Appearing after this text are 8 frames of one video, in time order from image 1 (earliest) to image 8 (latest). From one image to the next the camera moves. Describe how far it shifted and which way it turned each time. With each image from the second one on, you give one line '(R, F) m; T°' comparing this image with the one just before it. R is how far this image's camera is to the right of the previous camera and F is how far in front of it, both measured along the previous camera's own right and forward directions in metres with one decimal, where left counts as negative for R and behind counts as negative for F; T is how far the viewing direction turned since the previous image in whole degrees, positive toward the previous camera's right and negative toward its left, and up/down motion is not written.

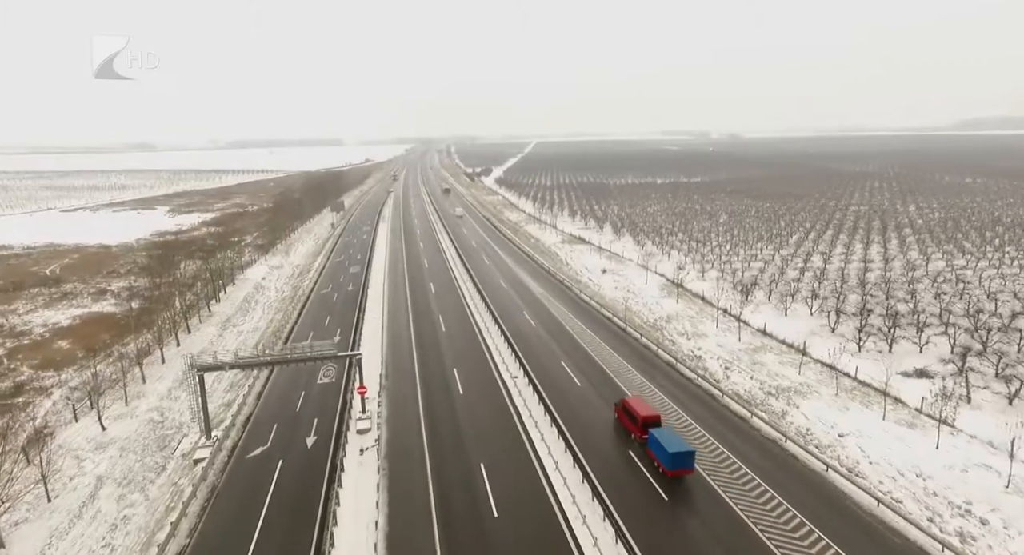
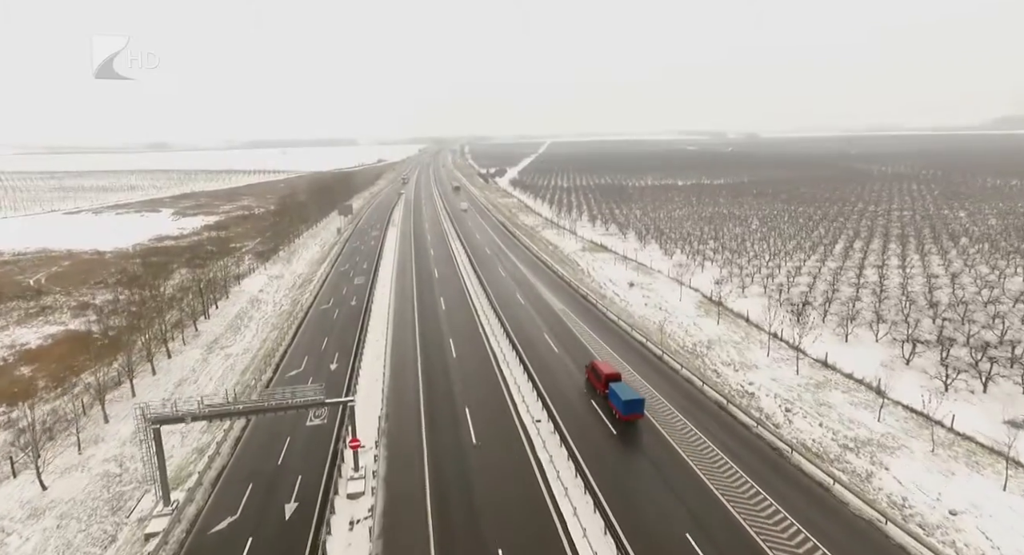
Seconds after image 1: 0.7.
(-0.5, +4.8) m; -1°
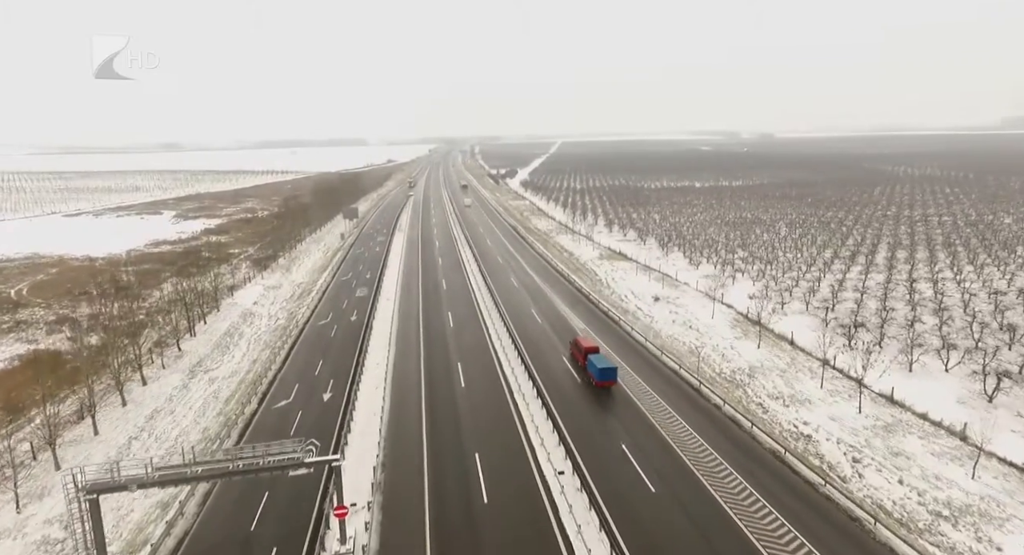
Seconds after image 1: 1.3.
(-0.4, +4.1) m; -1°
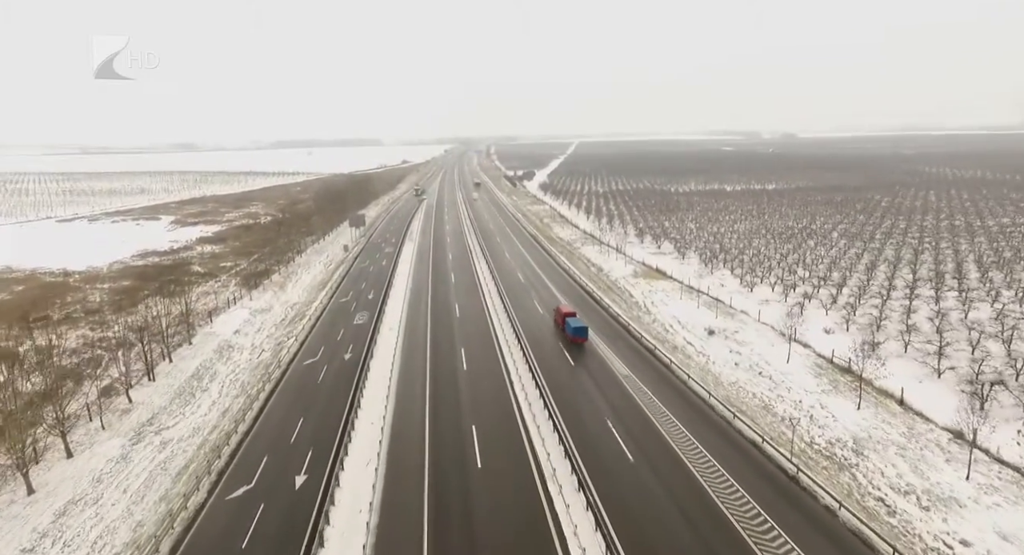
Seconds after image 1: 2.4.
(-0.9, +7.5) m; -2°
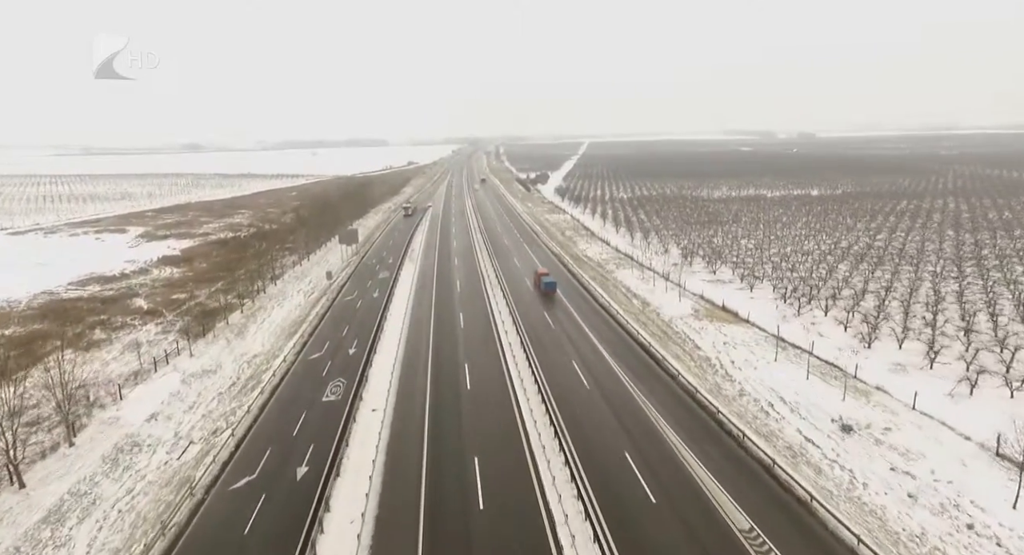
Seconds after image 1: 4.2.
(-1.5, +12.7) m; -1°
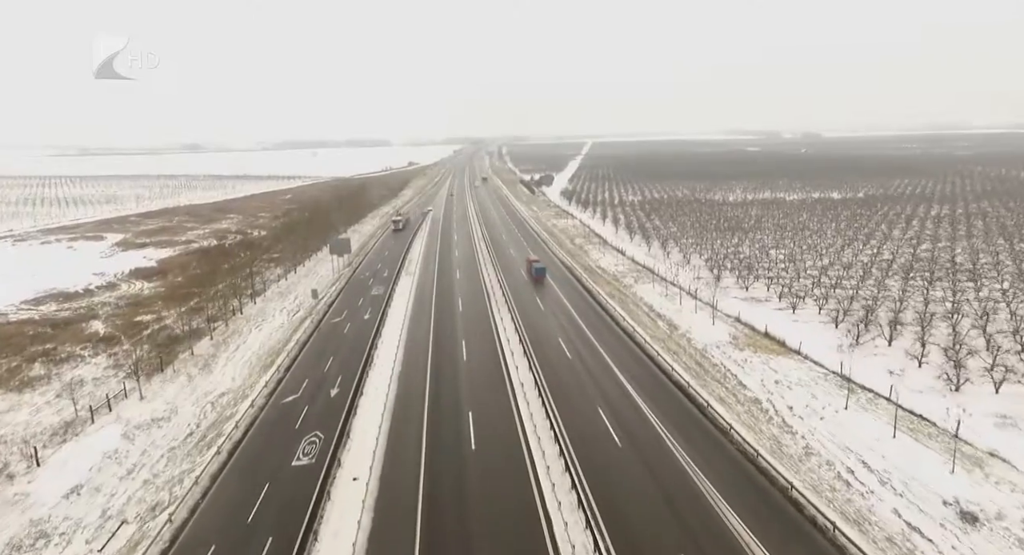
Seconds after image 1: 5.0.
(-0.7, +6.1) m; 0°
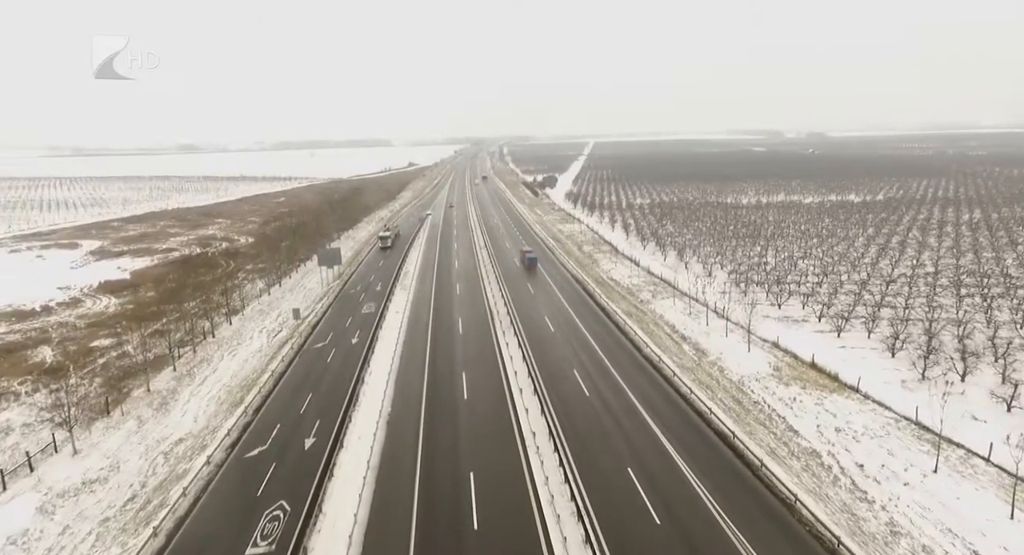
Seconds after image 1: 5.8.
(-0.5, +5.3) m; 0°
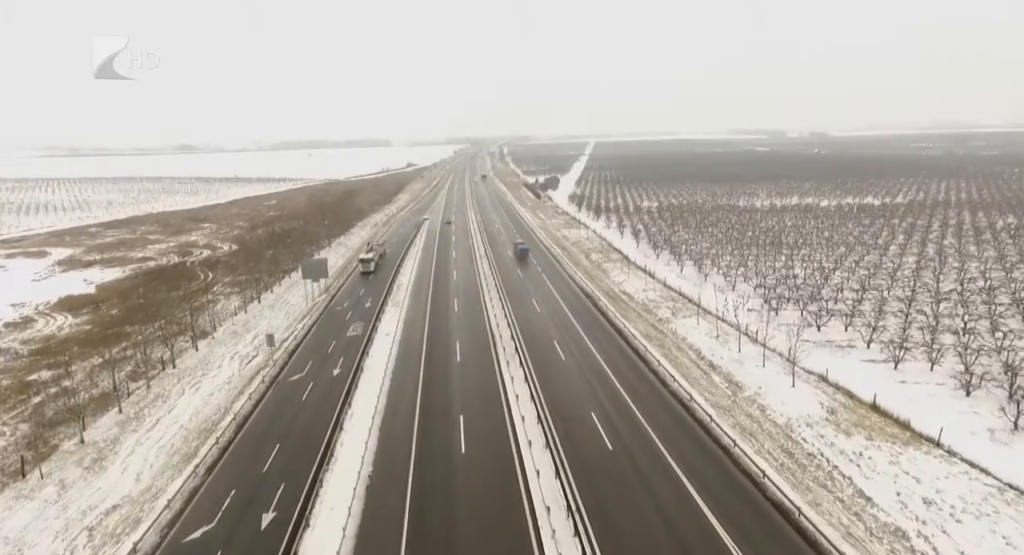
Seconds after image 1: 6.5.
(-0.4, +5.3) m; 0°
